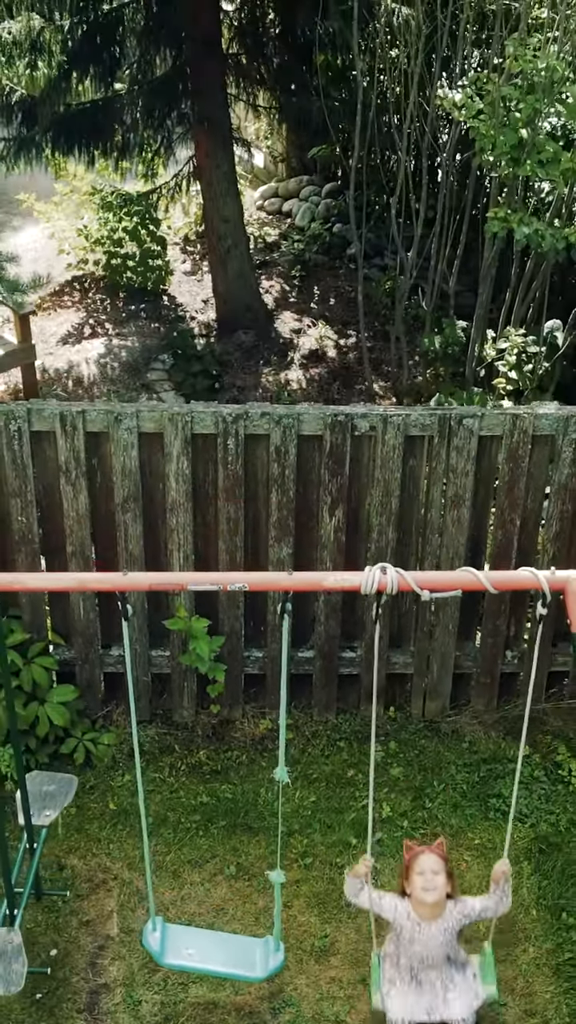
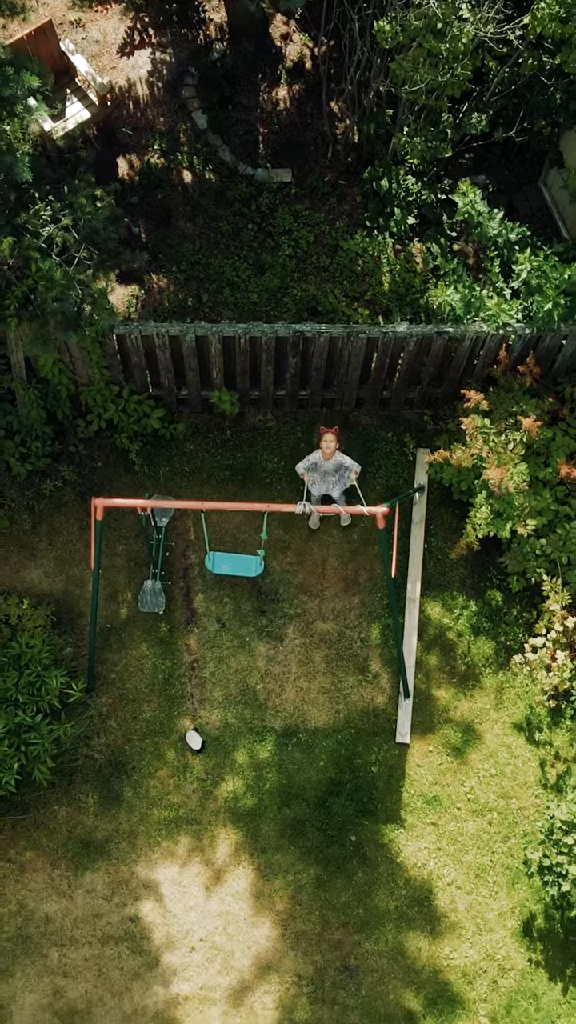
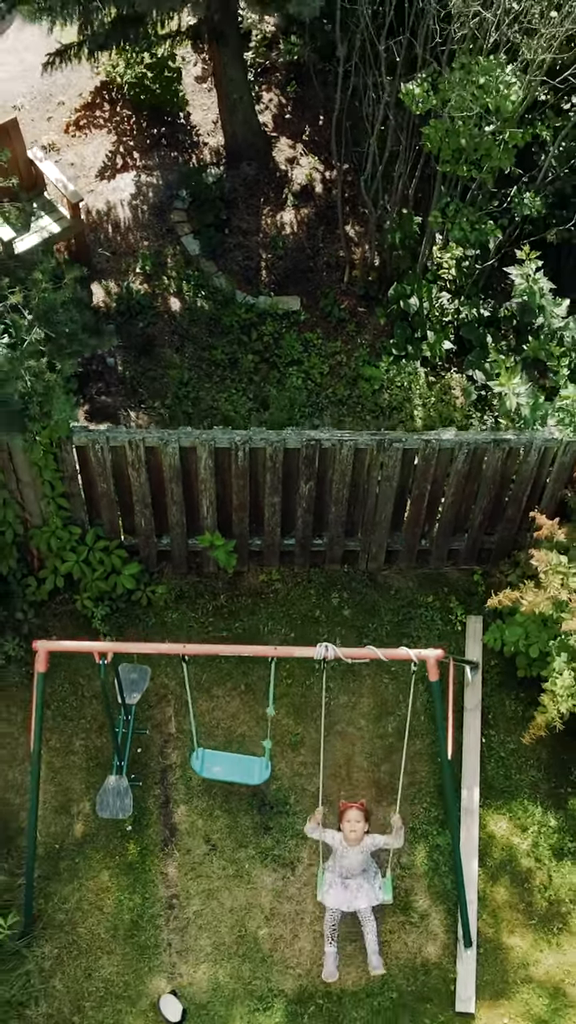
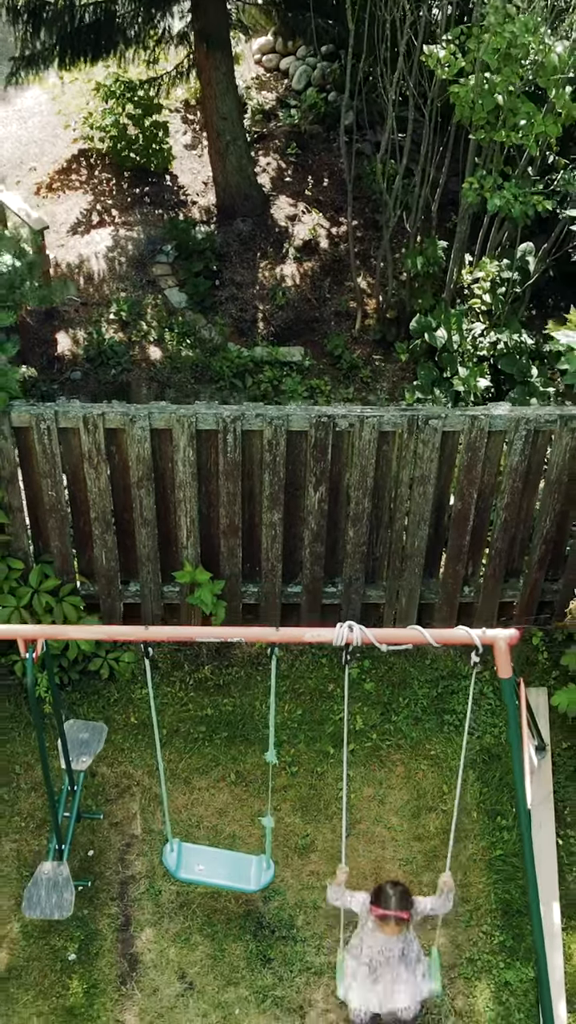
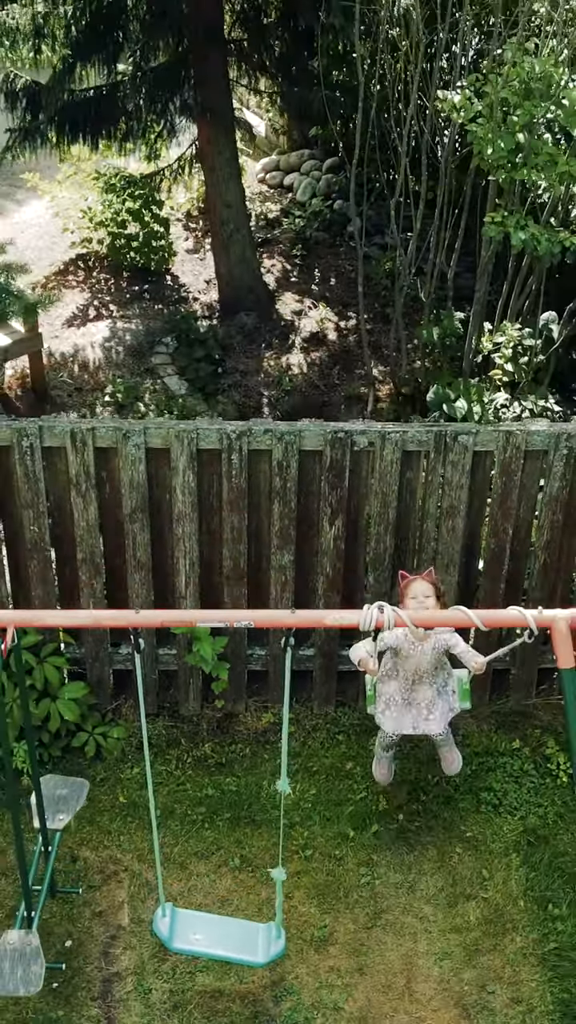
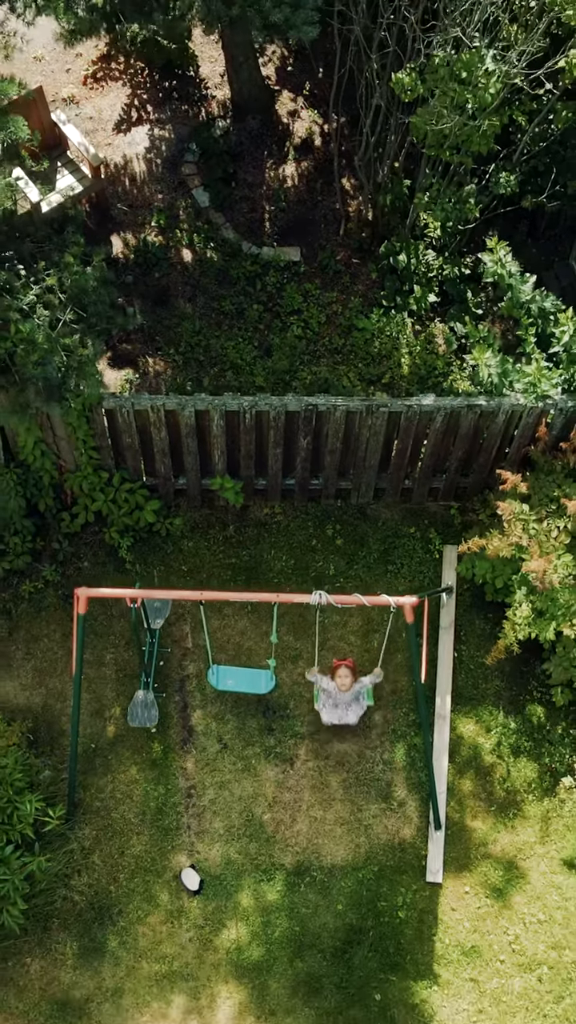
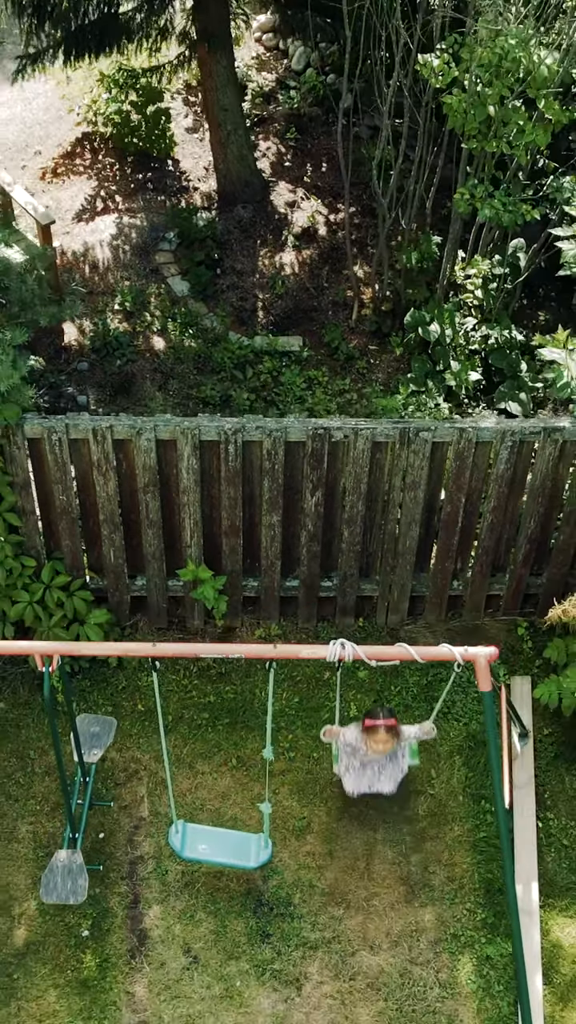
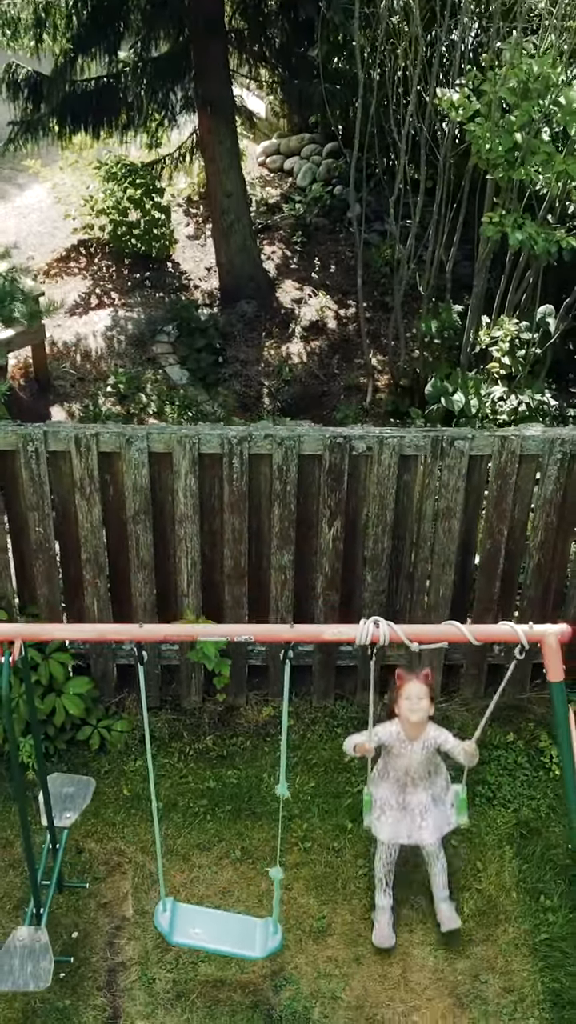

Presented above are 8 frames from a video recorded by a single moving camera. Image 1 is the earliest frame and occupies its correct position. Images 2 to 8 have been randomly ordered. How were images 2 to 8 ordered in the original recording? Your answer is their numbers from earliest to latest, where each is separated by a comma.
5, 8, 4, 7, 3, 6, 2
